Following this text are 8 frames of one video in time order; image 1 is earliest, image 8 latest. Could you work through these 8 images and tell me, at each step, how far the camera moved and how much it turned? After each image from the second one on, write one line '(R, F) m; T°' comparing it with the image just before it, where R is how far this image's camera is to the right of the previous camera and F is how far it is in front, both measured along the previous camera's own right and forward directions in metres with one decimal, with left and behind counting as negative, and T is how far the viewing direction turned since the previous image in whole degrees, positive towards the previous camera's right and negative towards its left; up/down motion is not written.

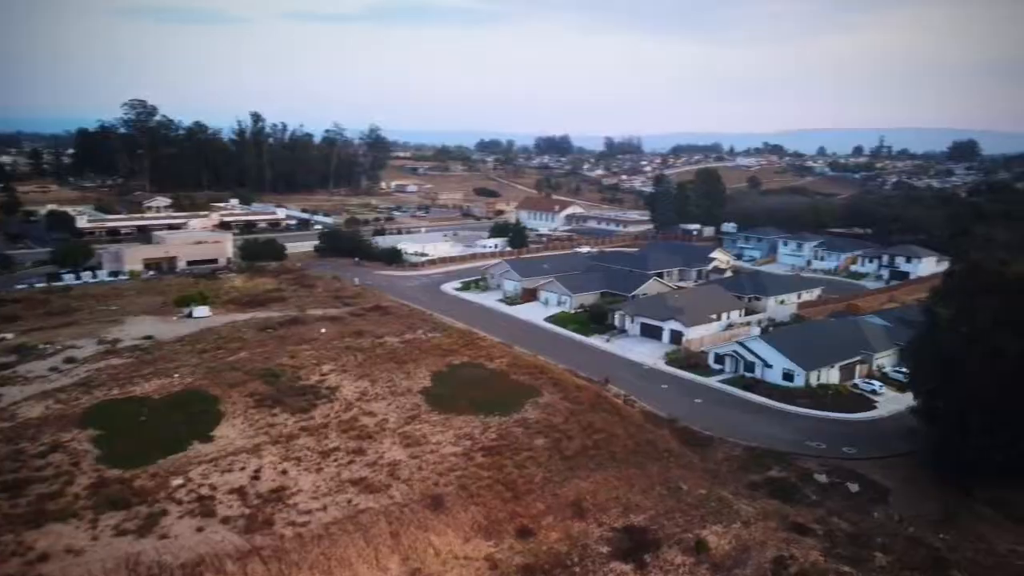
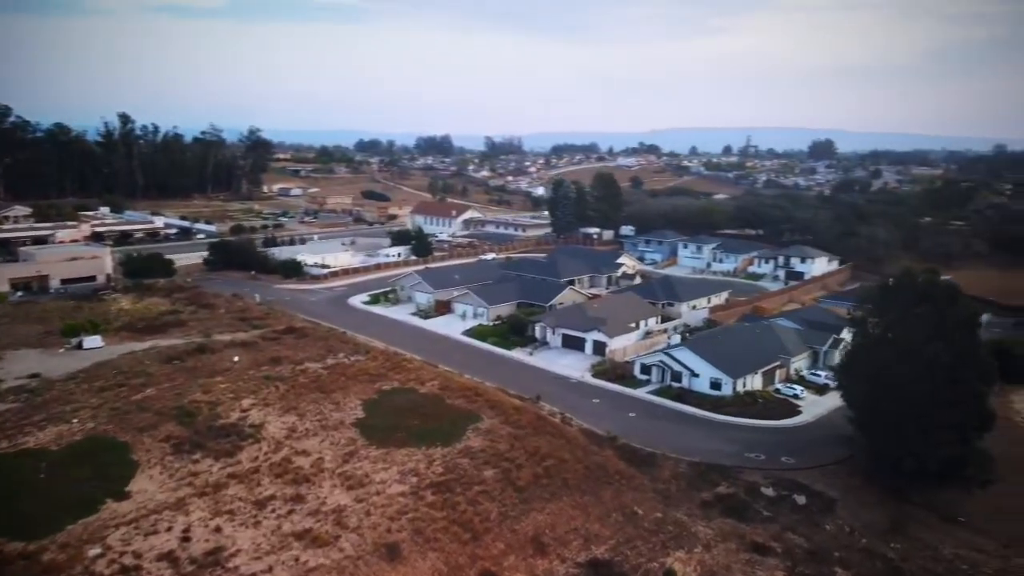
(-0.8, +0.7) m; +8°
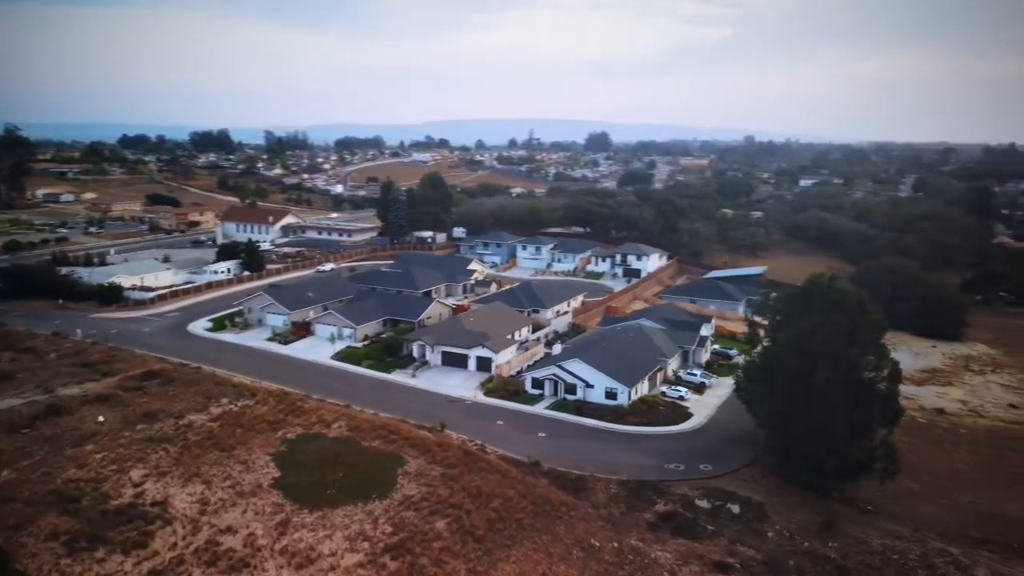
(-2.0, +1.0) m; +15°
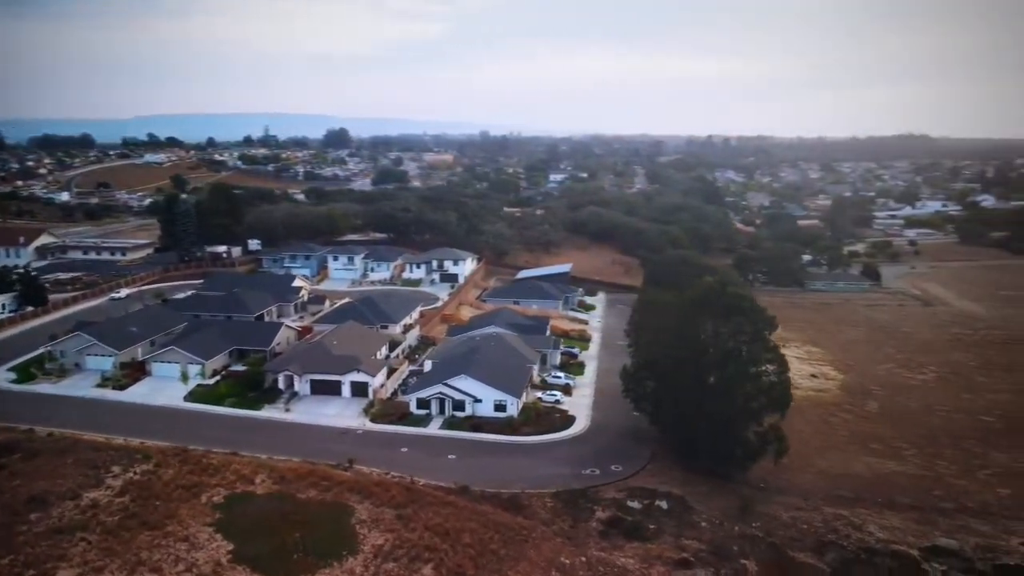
(-2.8, +0.6) m; +19°
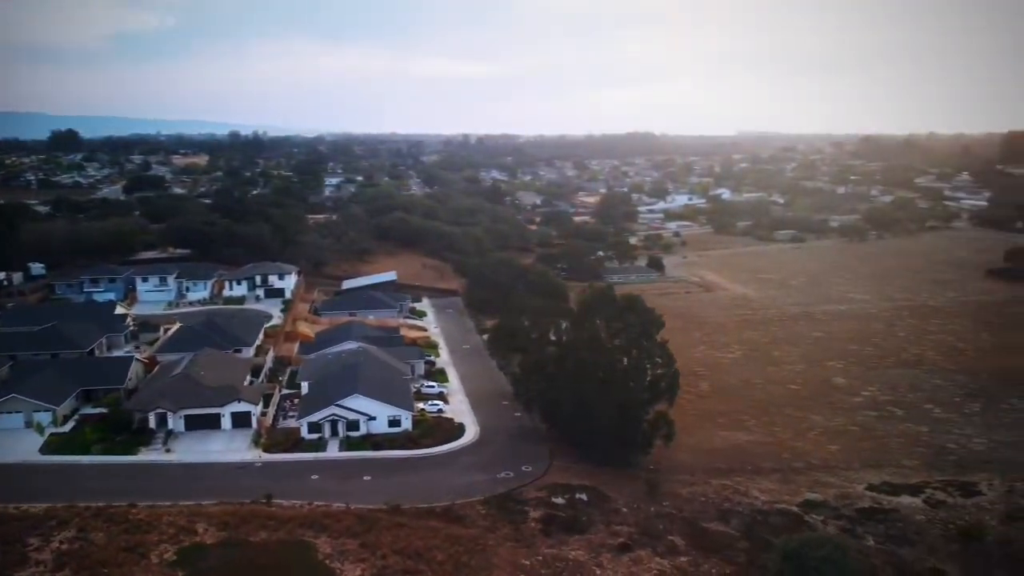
(-2.6, 0.0) m; +17°
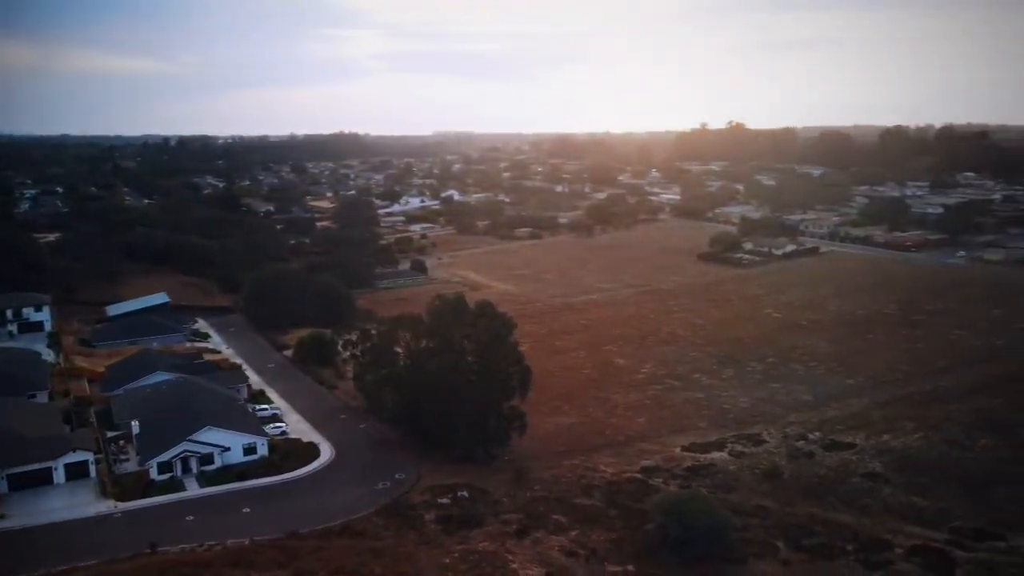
(-2.8, -0.4) m; +20°
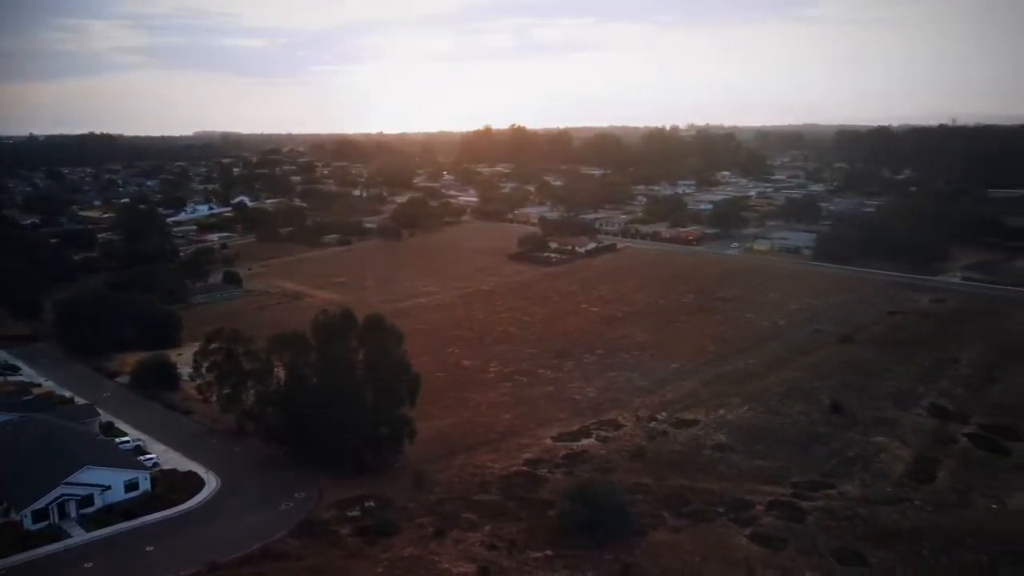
(-2.2, -0.5) m; +15°
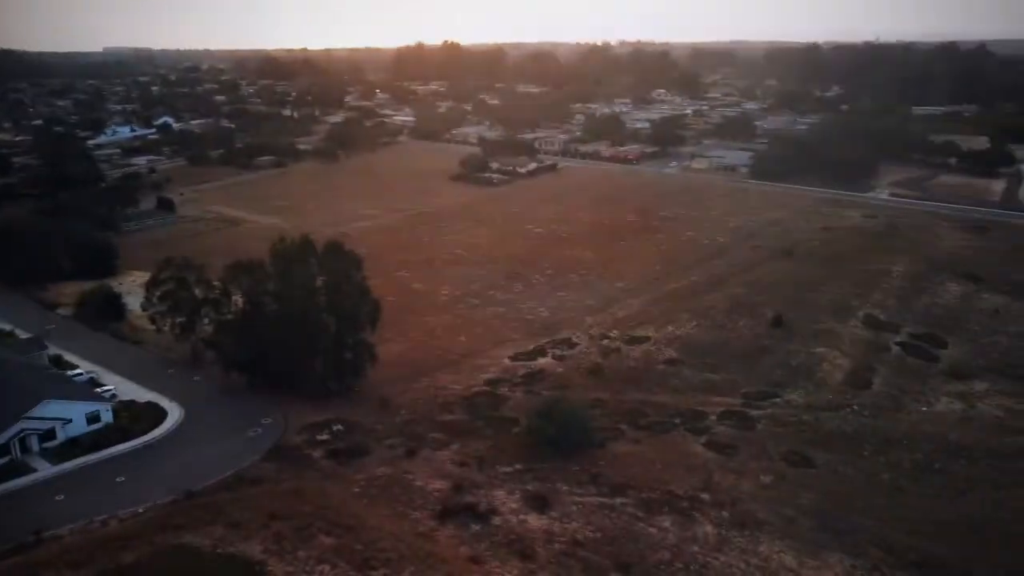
(-0.6, -0.1) m; +5°
